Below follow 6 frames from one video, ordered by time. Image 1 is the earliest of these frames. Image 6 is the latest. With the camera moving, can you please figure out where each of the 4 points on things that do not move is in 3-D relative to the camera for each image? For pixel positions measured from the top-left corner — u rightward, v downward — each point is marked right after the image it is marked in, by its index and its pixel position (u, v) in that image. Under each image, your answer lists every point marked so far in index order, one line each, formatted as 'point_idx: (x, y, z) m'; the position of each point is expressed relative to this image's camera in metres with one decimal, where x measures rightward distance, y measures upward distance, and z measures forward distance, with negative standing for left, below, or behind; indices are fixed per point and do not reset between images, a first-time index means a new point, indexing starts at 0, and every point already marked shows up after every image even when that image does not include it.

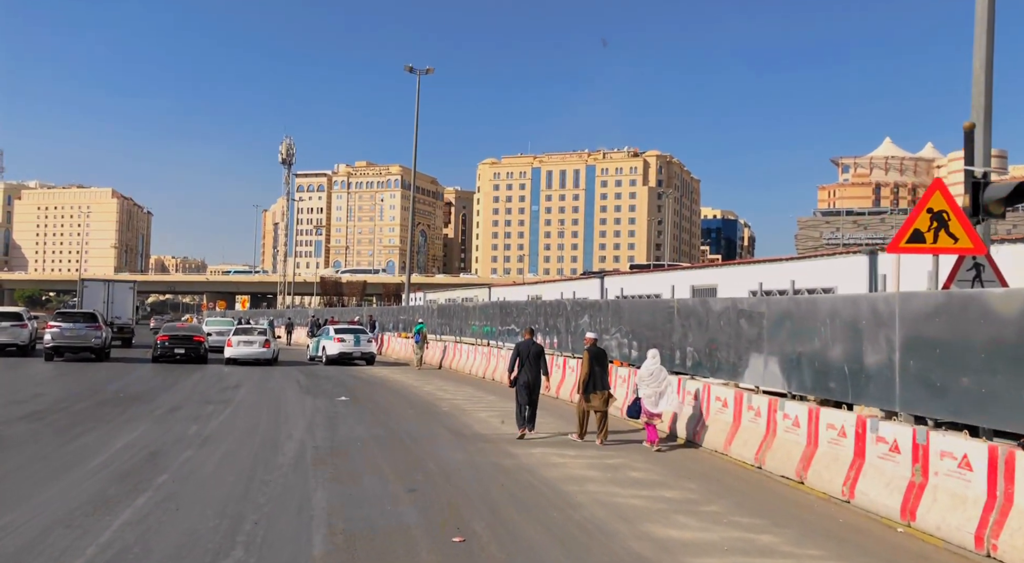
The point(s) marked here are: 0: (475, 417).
0: (-0.7, -2.5, +18.0) m
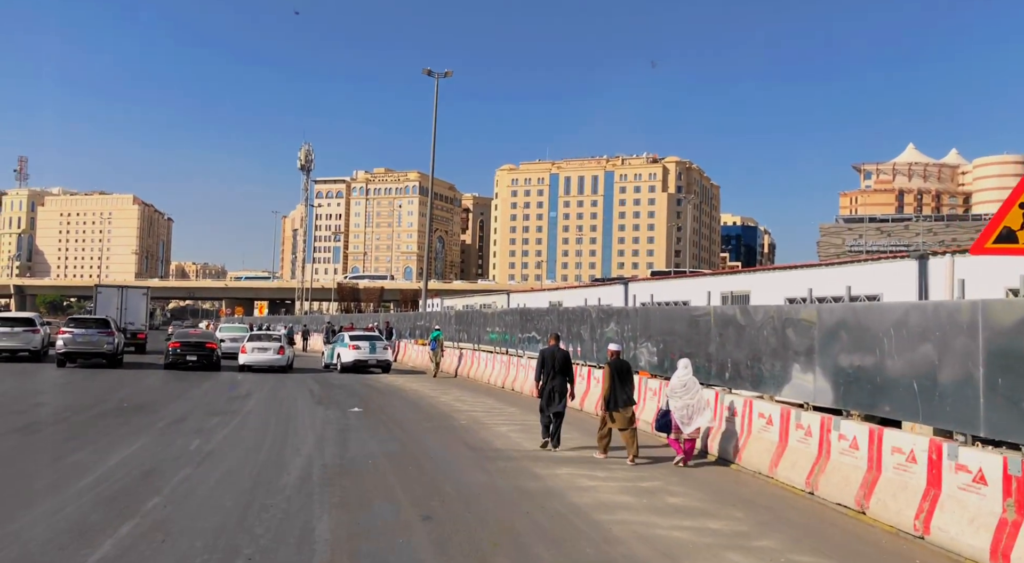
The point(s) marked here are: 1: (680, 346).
0: (-0.3, -2.6, +17.0) m
1: (+2.9, -1.1, +16.9) m
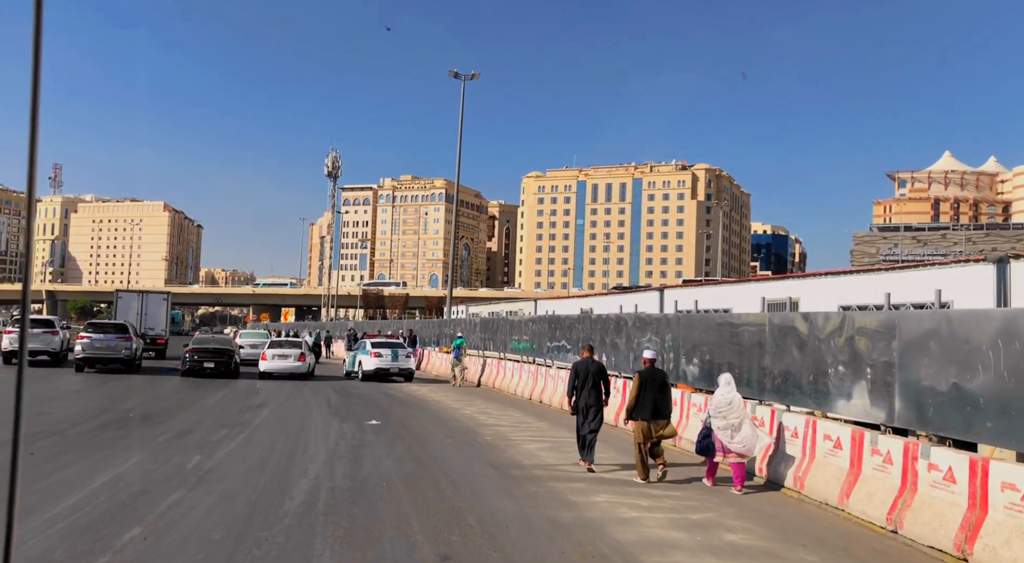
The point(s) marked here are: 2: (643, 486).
0: (+0.2, -2.7, +15.6) m
1: (+3.4, -1.2, +15.4) m
2: (+1.6, -2.6, +12.2) m
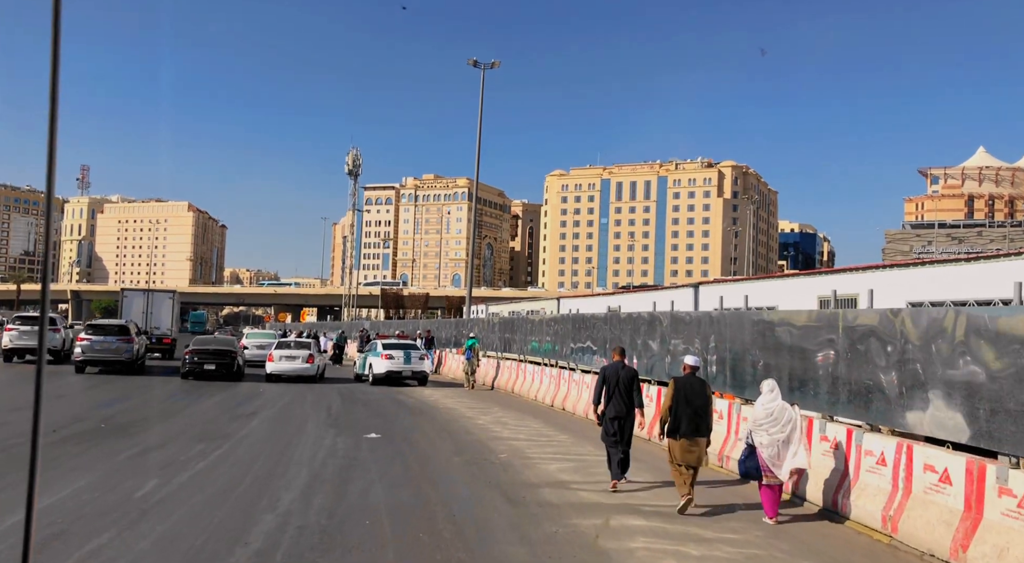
0: (+0.4, -2.6, +13.4) m
1: (+3.6, -1.1, +13.1) m
2: (+1.8, -2.4, +9.9) m
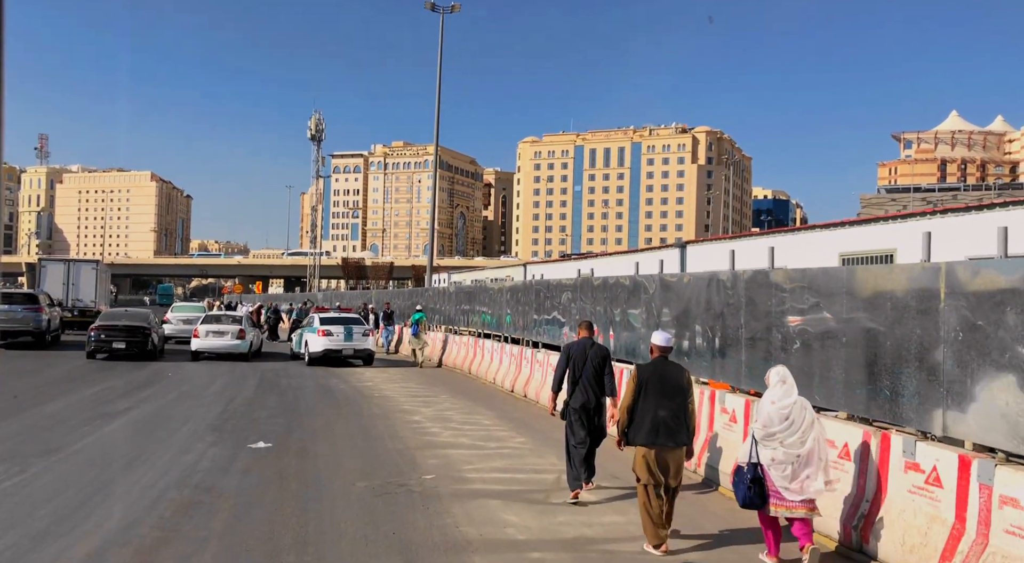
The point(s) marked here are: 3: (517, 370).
0: (-0.3, -2.1, +9.4) m
1: (+2.9, -0.6, +9.2) m
2: (+1.2, -2.1, +5.9) m
3: (+0.1, -1.7, +19.1) m
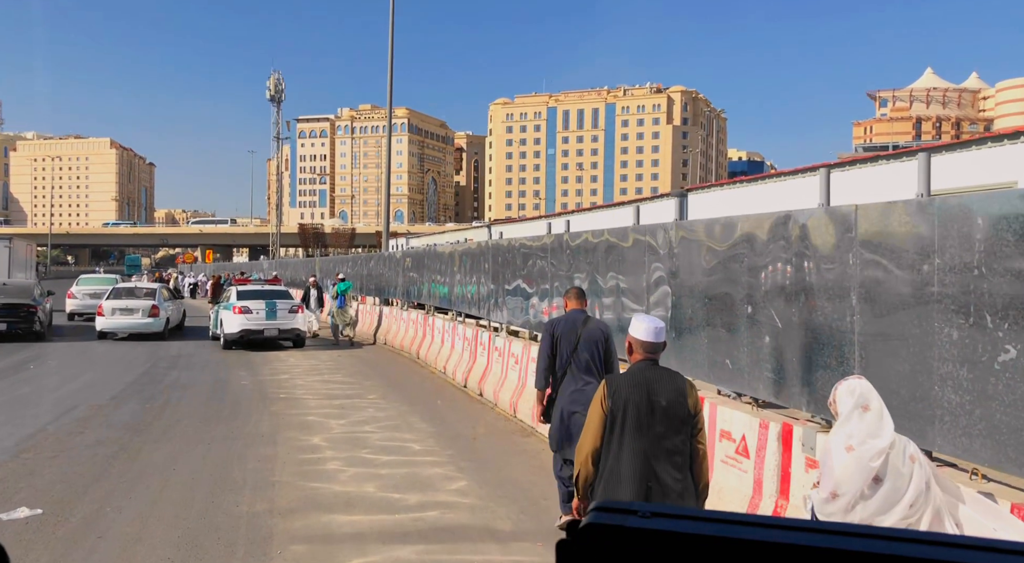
0: (-0.7, -1.8, +4.9) m
1: (+2.5, -0.3, +4.7) m
2: (+0.8, -1.9, +1.4) m
3: (-0.7, -1.1, +14.6) m
